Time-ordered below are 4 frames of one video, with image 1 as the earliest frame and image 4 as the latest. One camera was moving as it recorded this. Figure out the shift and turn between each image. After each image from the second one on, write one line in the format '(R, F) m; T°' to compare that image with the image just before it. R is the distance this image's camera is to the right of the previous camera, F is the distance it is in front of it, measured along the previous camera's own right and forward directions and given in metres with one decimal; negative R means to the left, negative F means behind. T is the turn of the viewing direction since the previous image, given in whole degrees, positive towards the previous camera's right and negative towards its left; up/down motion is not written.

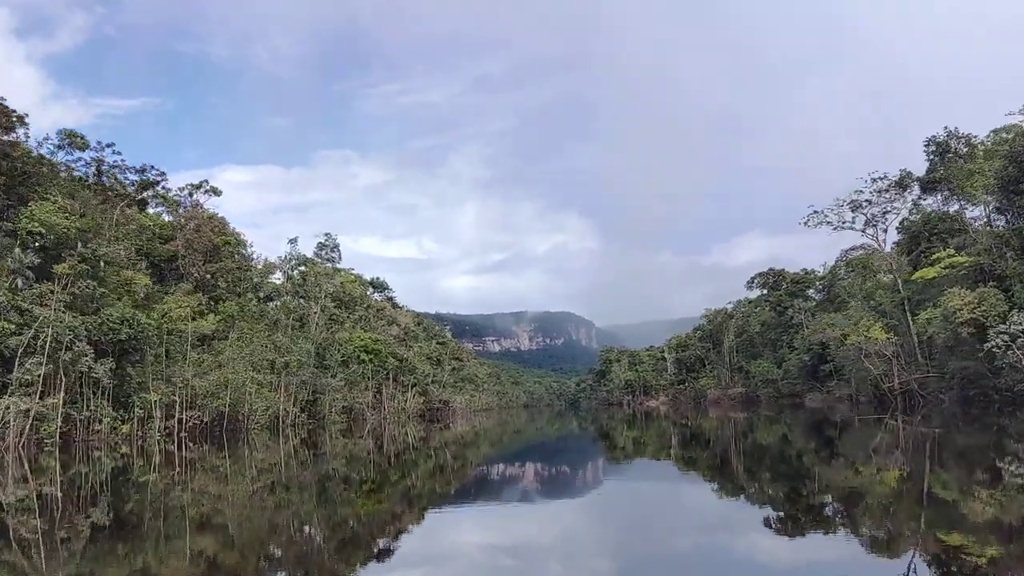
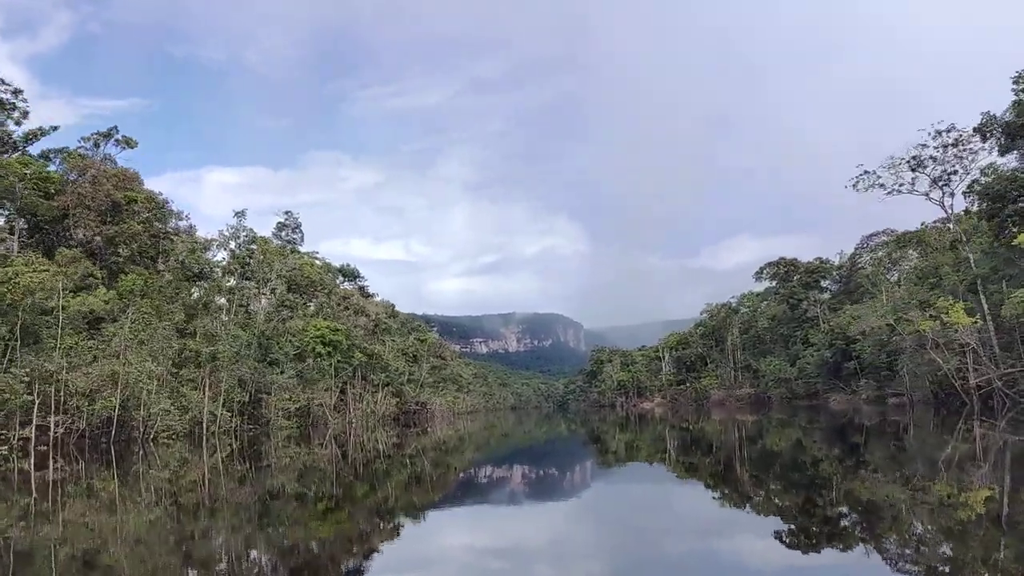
(0.0, +2.3) m; +1°
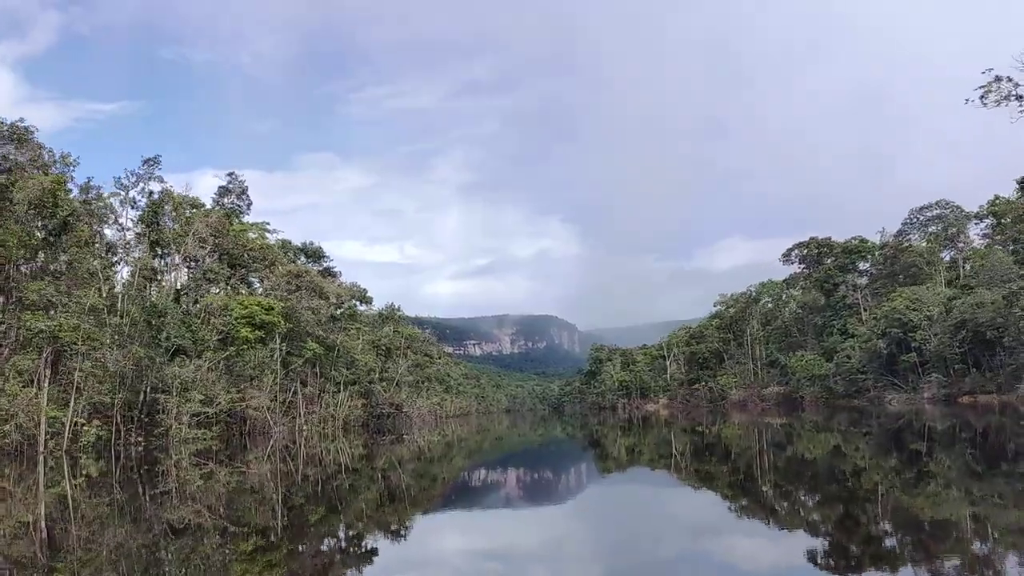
(0.0, +3.0) m; +1°
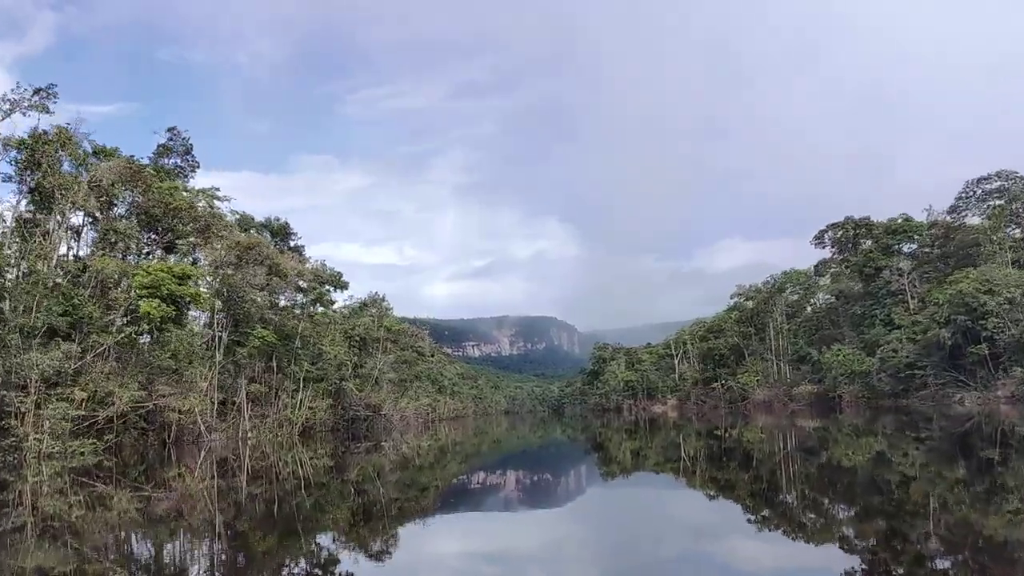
(0.0, +2.3) m; 0°
